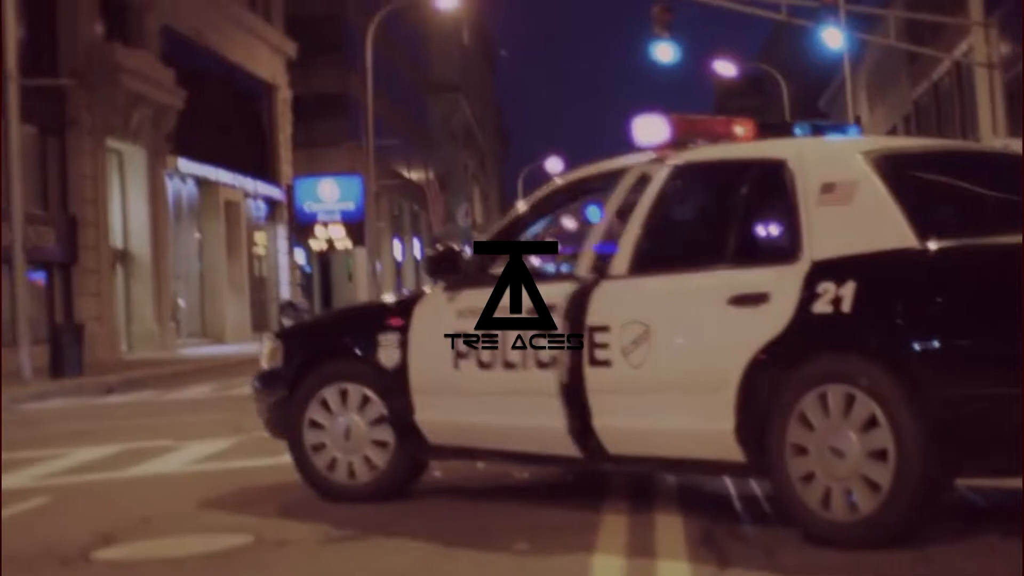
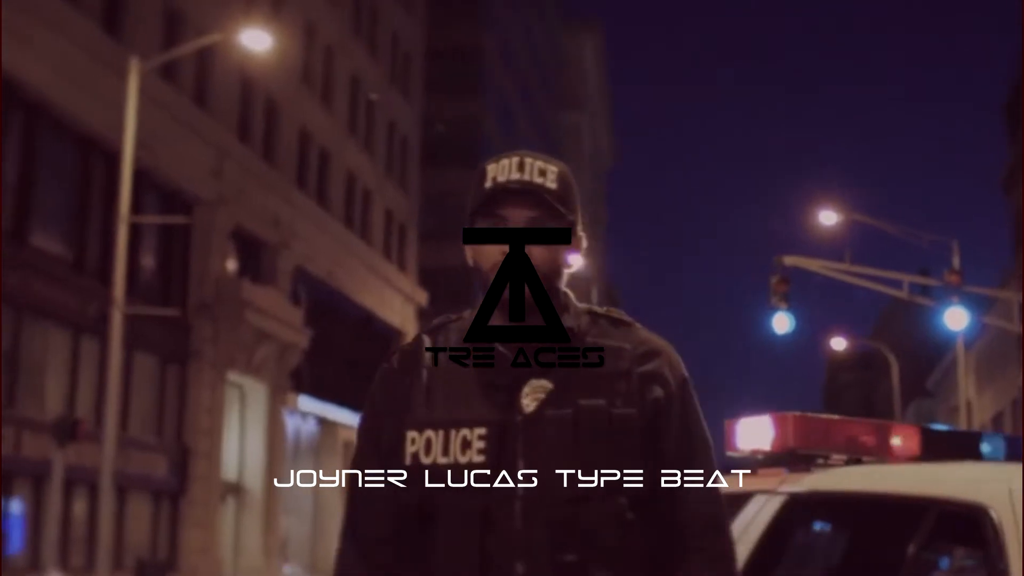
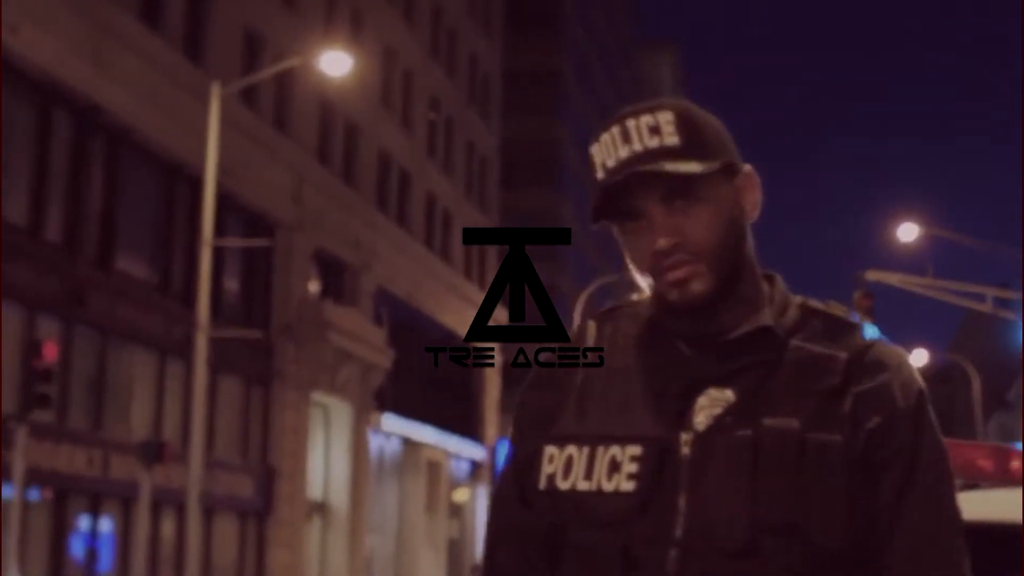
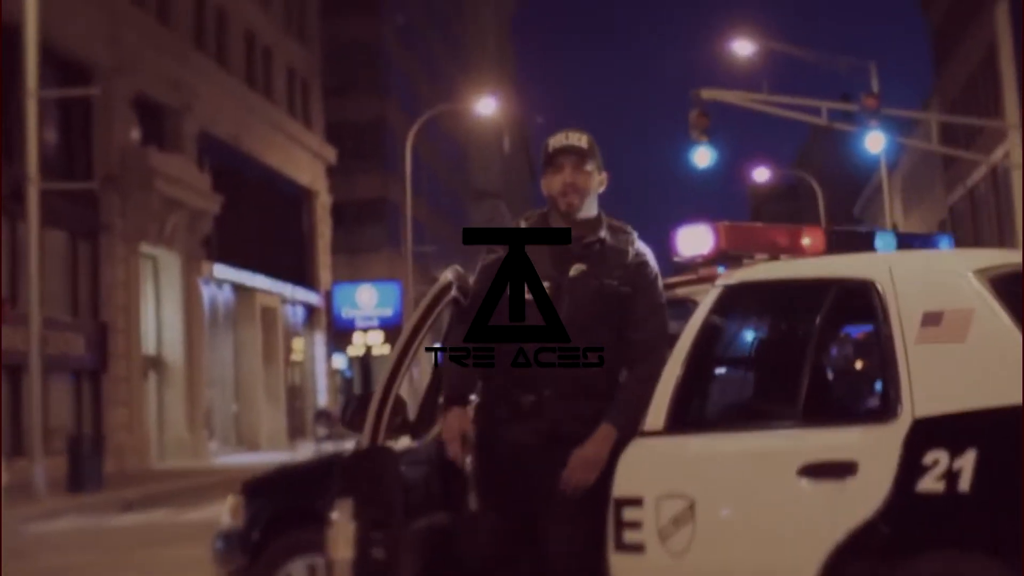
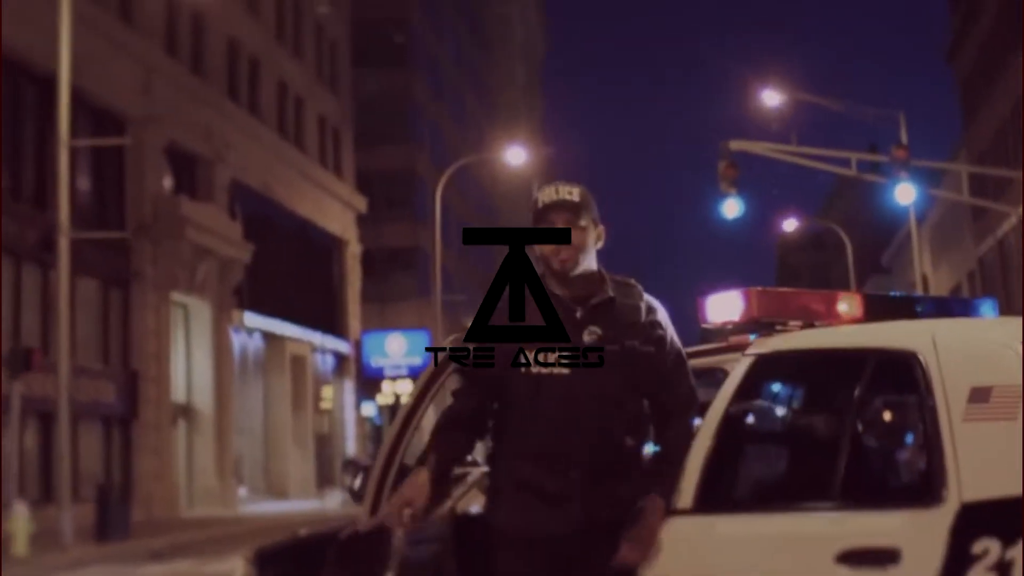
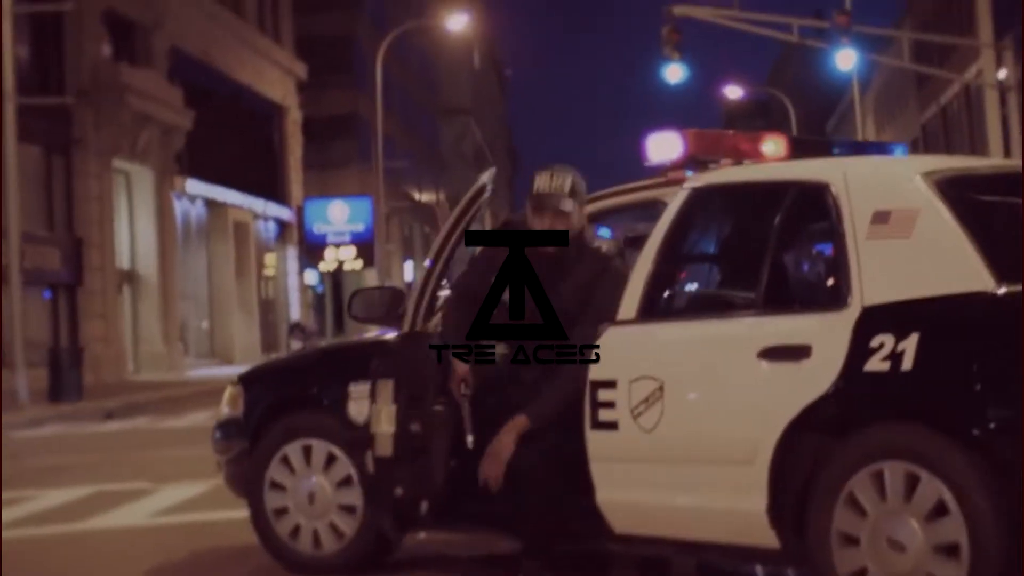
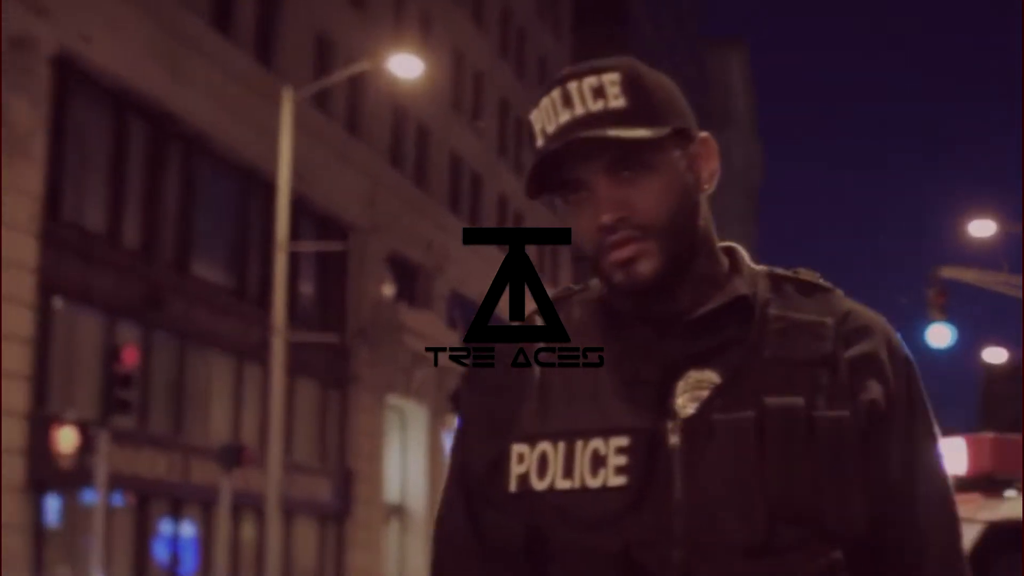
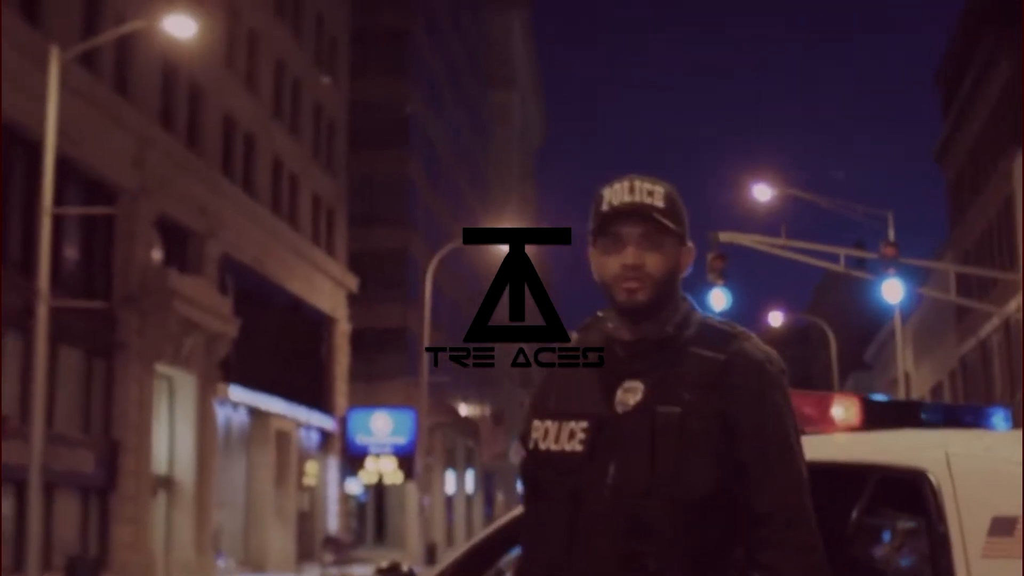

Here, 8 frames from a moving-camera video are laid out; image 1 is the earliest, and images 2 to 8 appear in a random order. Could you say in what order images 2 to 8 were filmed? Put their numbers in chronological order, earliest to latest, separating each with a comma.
6, 4, 5, 8, 2, 3, 7
